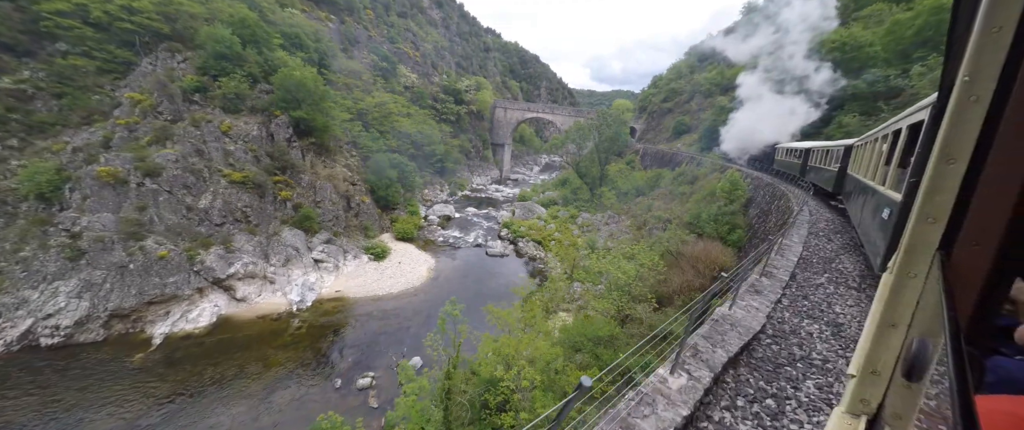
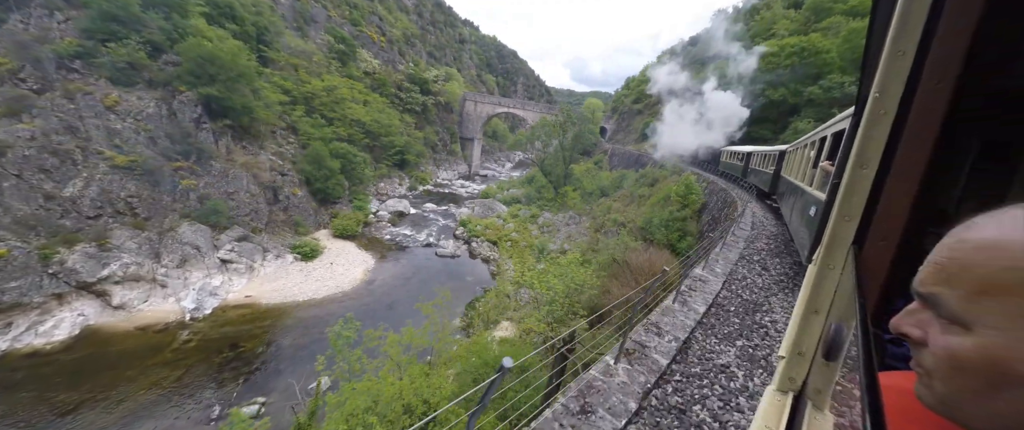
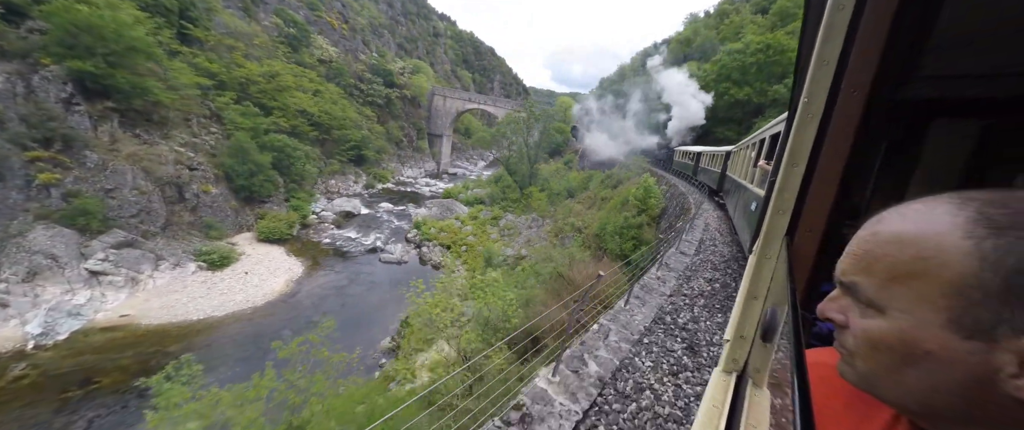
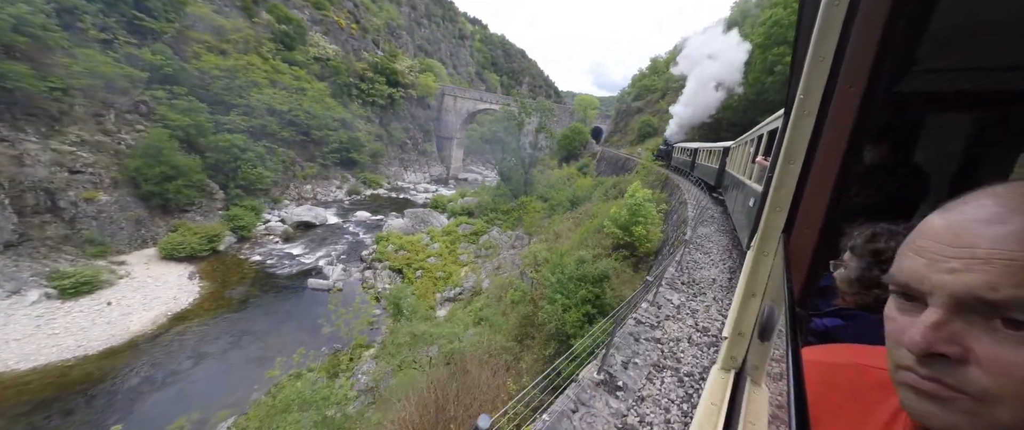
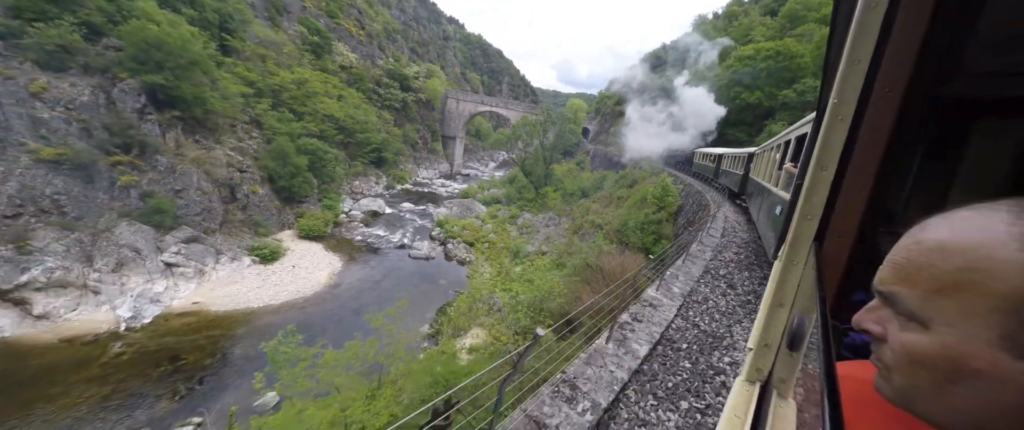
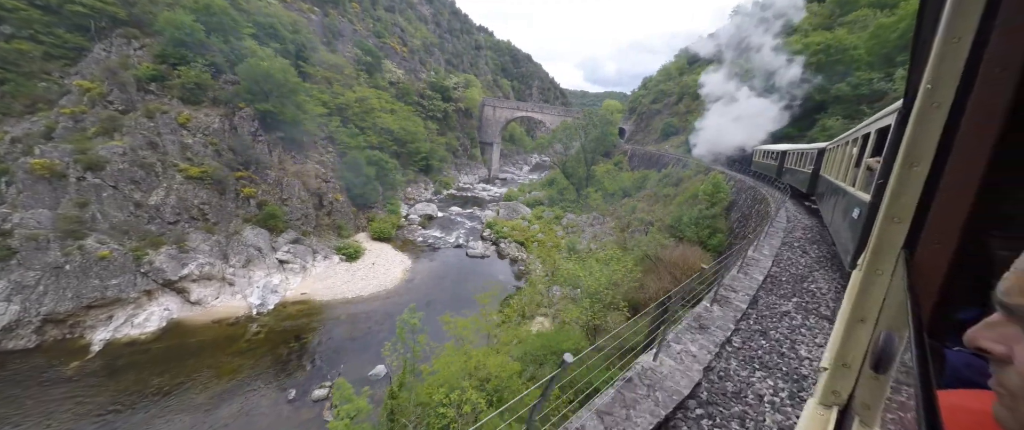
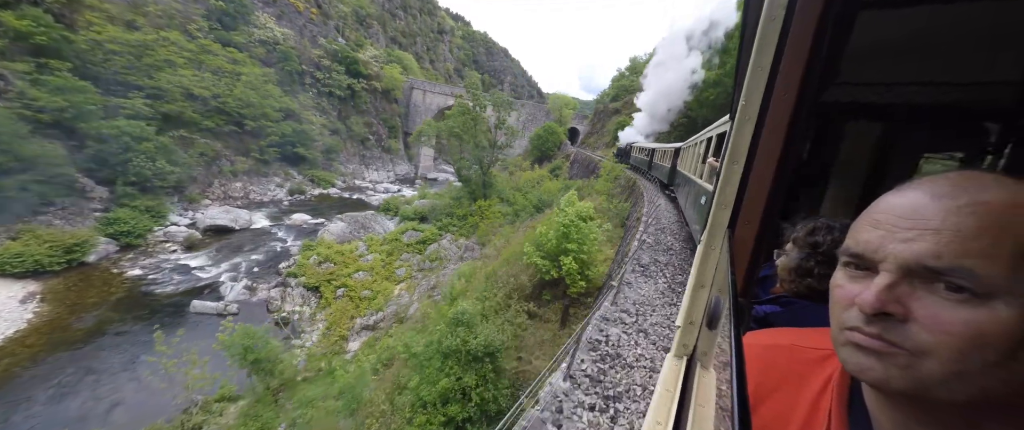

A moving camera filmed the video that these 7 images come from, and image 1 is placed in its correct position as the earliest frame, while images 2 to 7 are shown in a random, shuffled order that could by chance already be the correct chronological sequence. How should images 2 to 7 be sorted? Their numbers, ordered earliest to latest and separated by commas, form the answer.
6, 2, 5, 3, 4, 7
